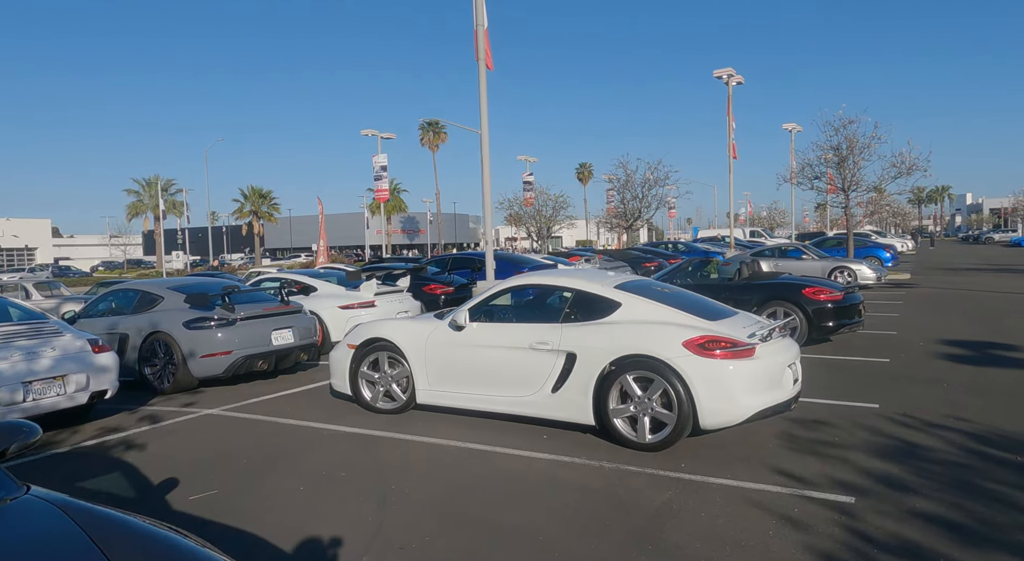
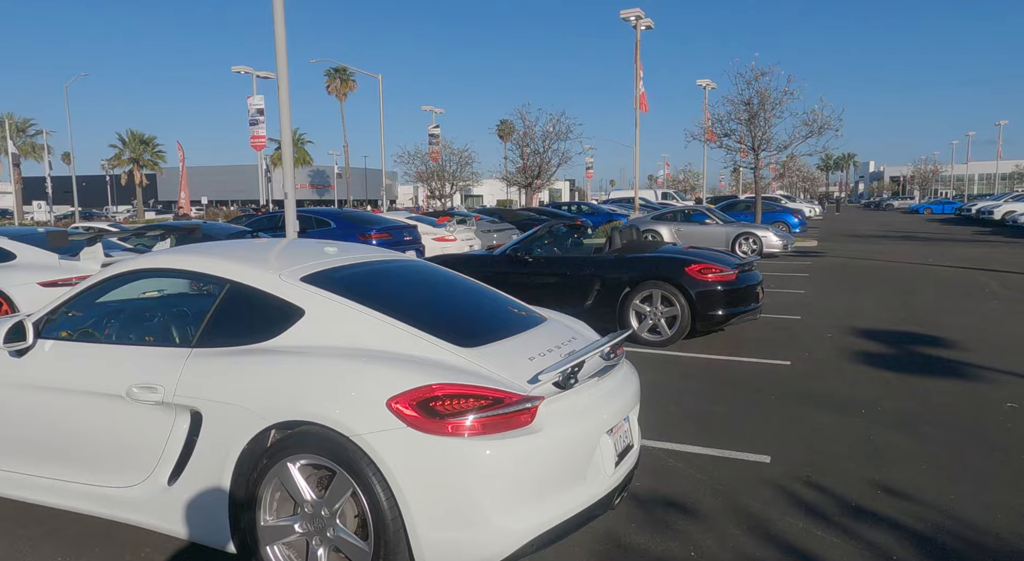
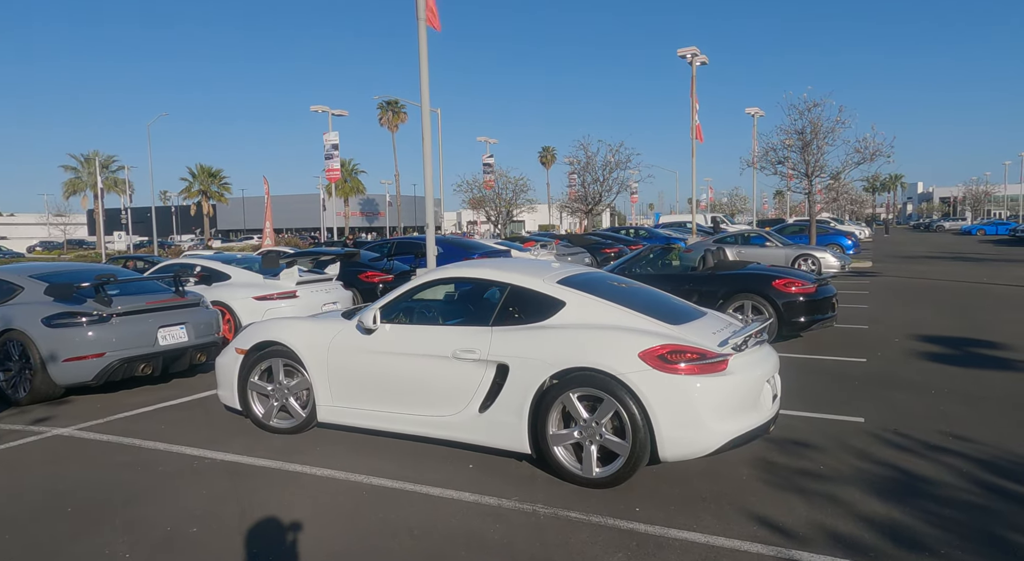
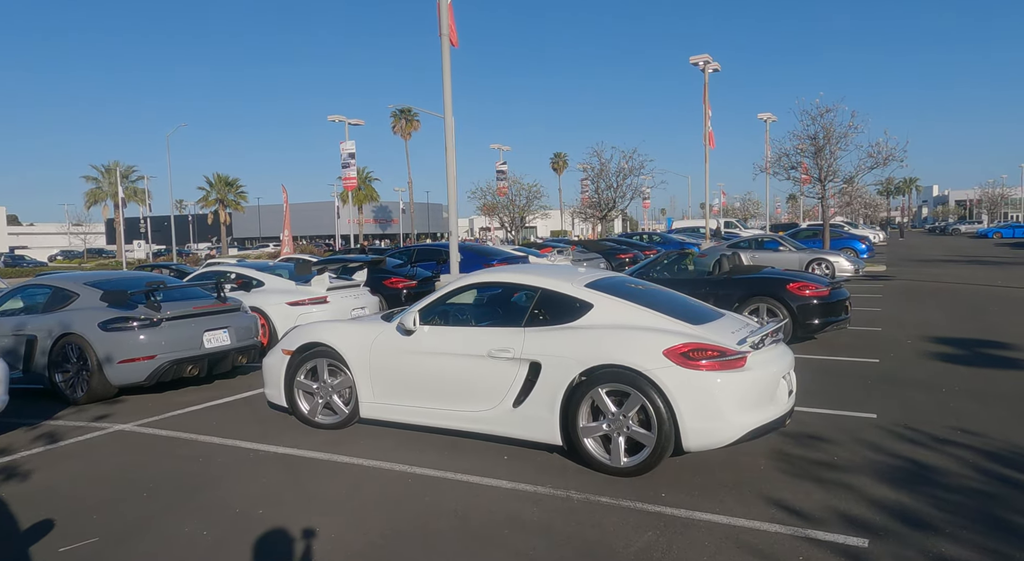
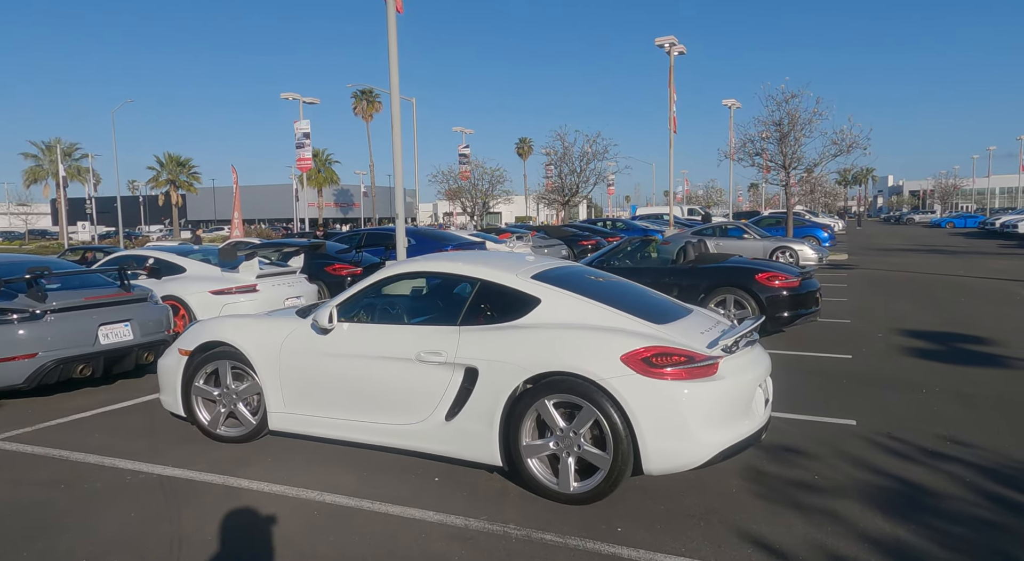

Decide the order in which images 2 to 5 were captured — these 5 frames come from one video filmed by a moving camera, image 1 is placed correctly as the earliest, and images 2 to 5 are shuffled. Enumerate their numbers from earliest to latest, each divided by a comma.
4, 3, 5, 2
